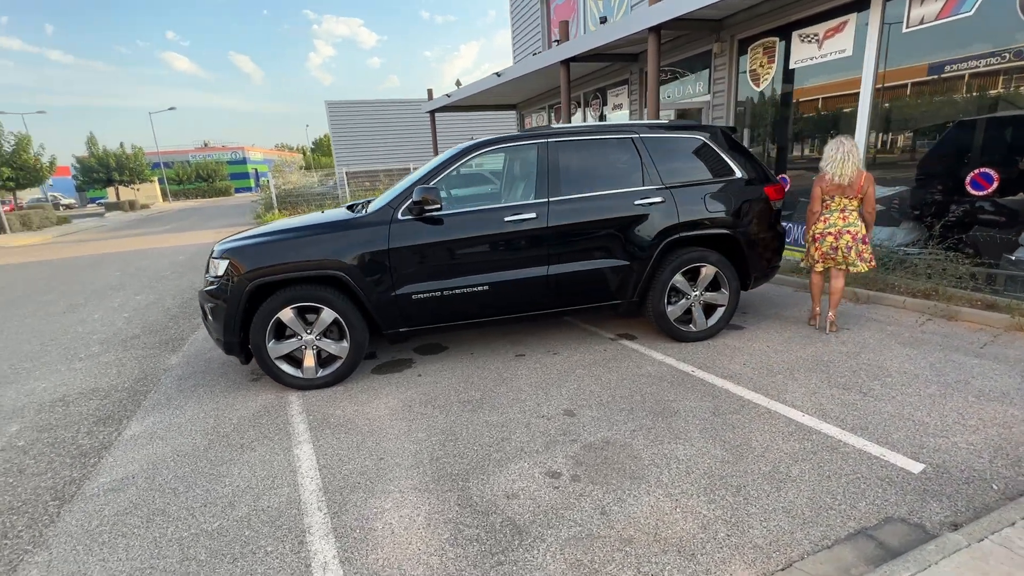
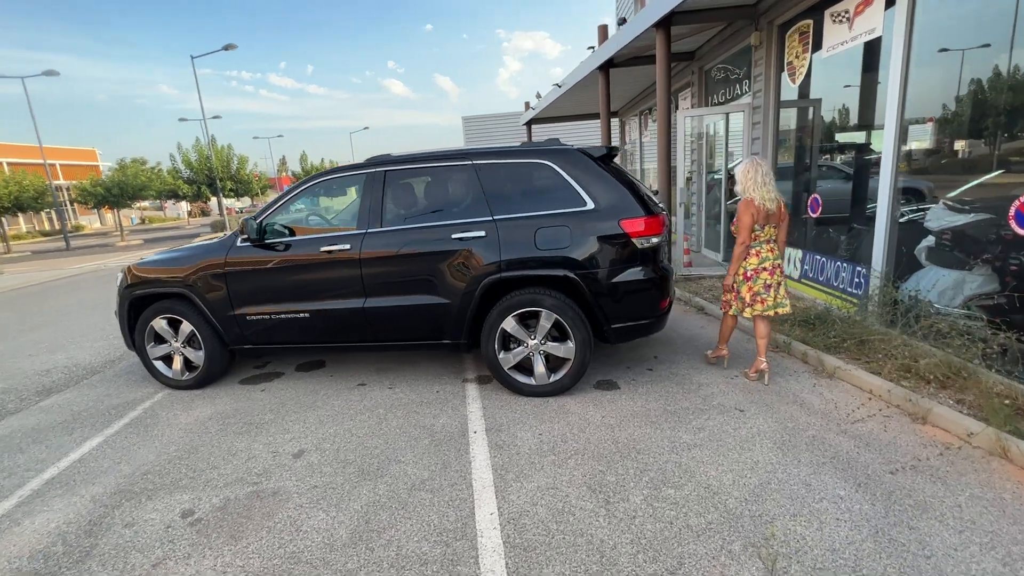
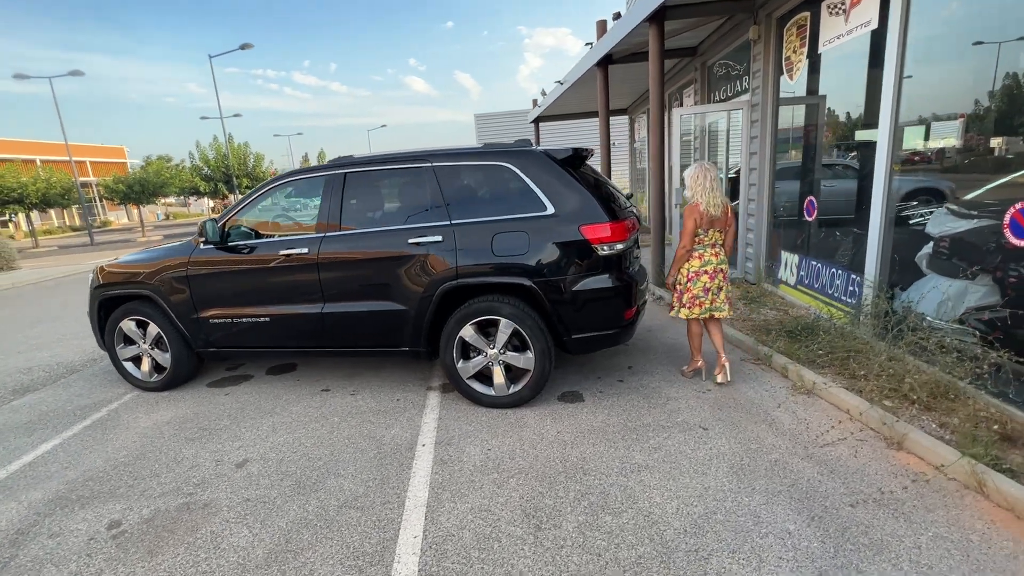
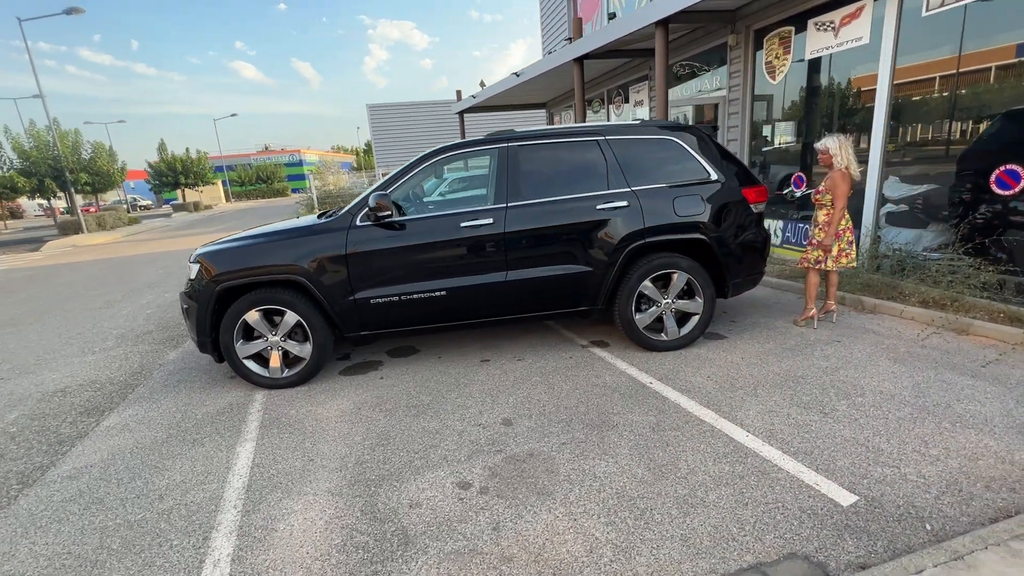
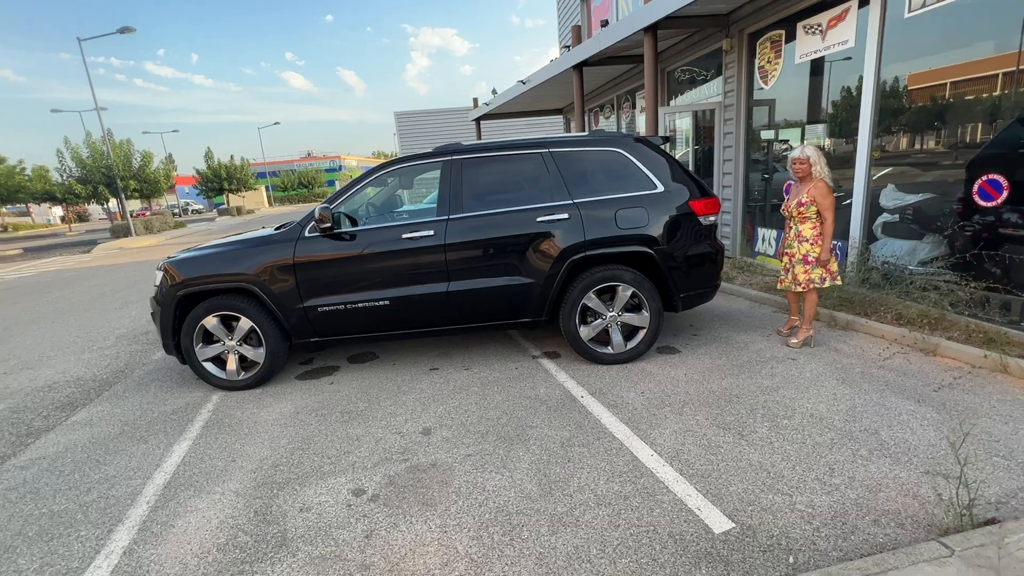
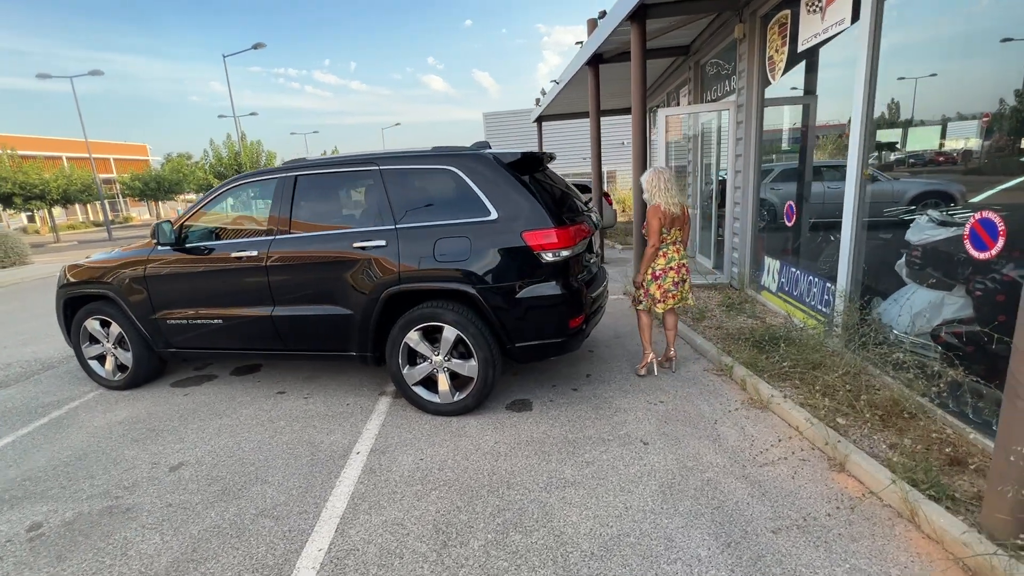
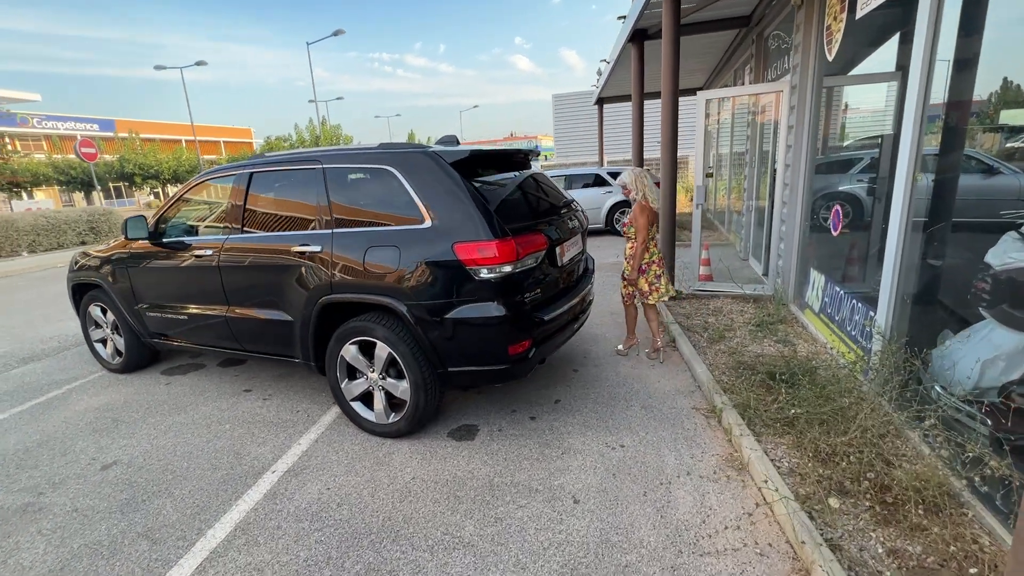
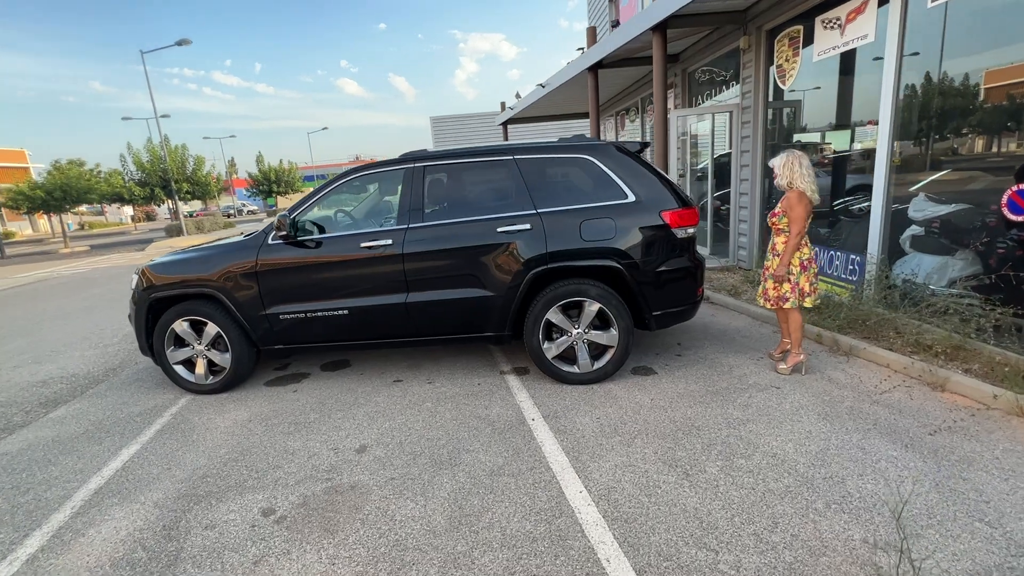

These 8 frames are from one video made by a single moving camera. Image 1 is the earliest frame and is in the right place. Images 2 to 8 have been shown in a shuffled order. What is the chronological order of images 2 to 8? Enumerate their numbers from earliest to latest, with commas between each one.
4, 5, 8, 2, 3, 6, 7
